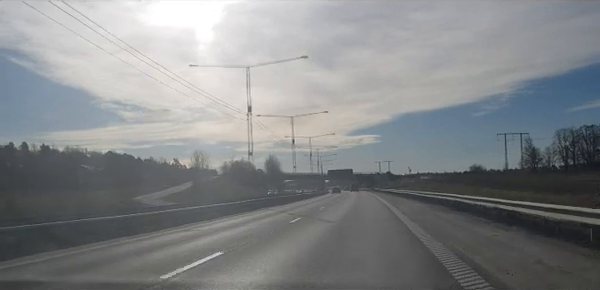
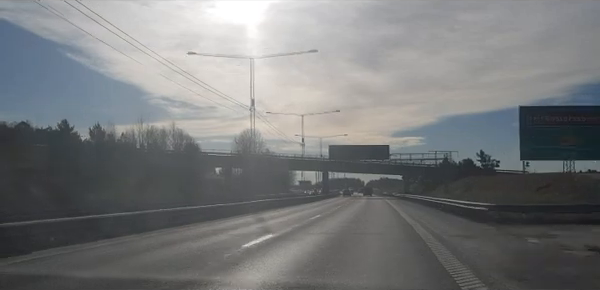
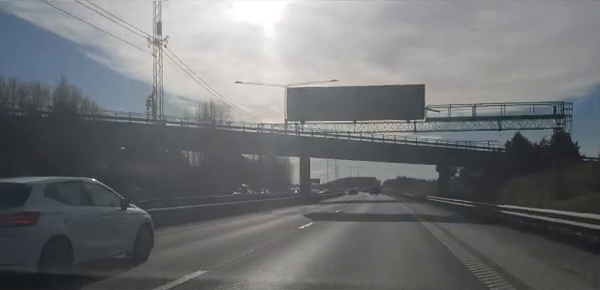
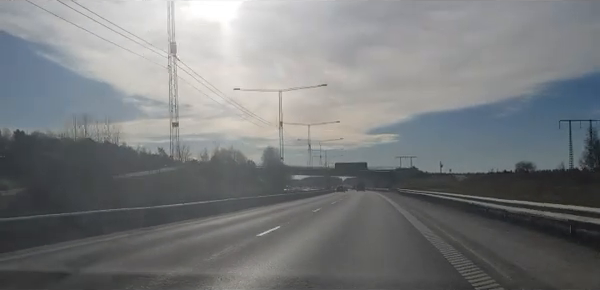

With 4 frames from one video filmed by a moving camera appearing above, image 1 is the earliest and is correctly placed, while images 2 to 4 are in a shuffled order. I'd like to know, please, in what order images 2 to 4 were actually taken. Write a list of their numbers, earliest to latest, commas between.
4, 2, 3
